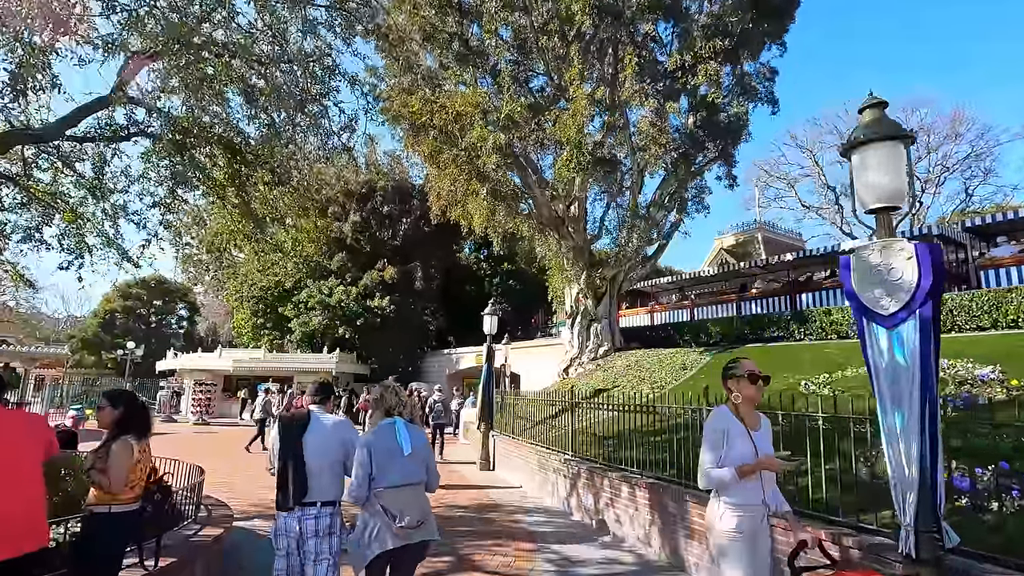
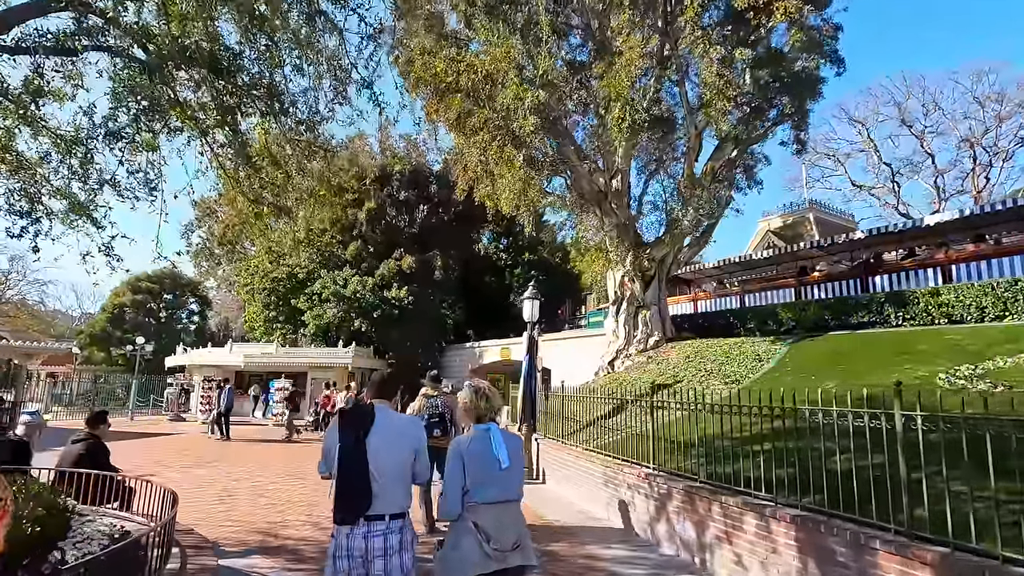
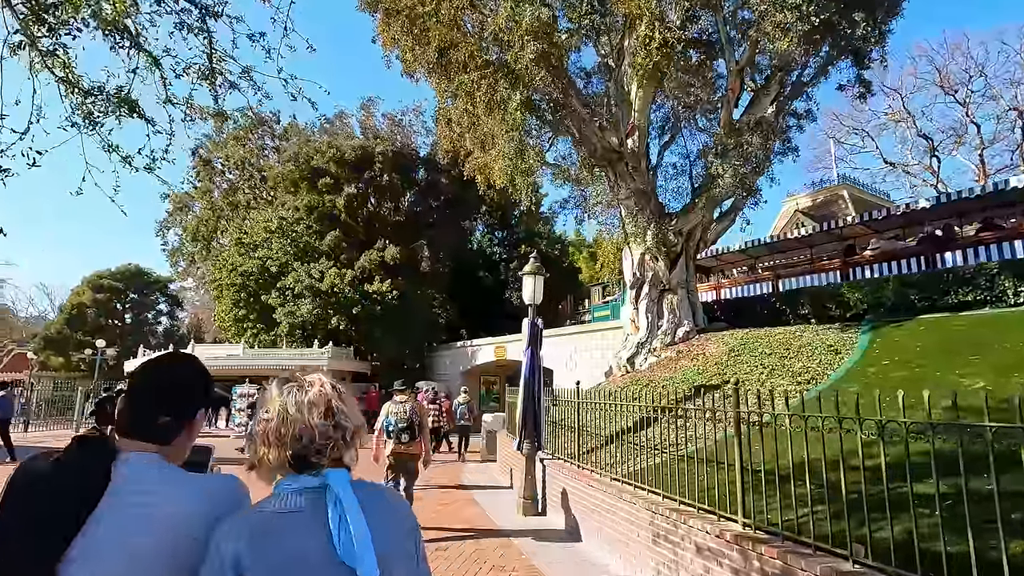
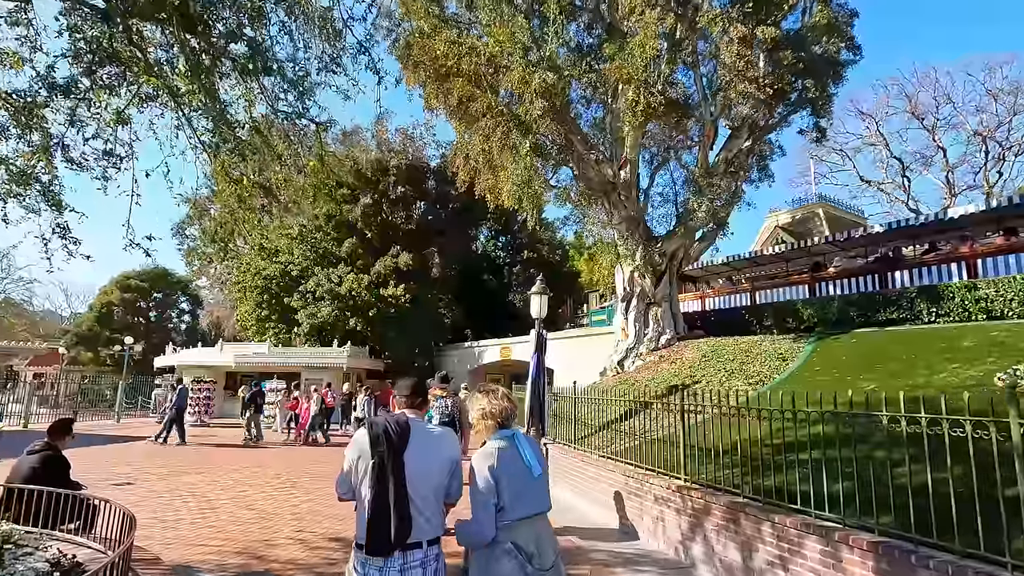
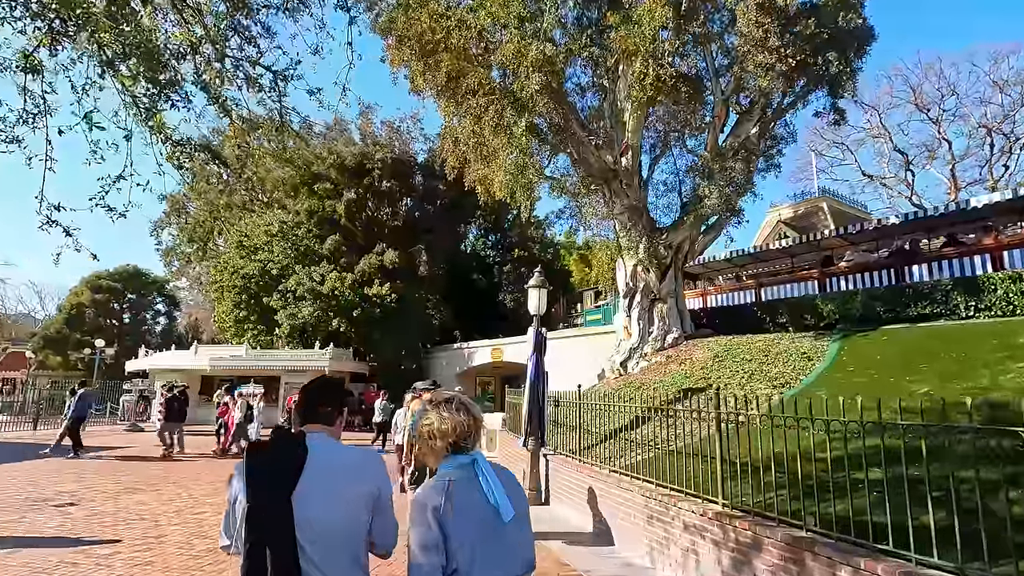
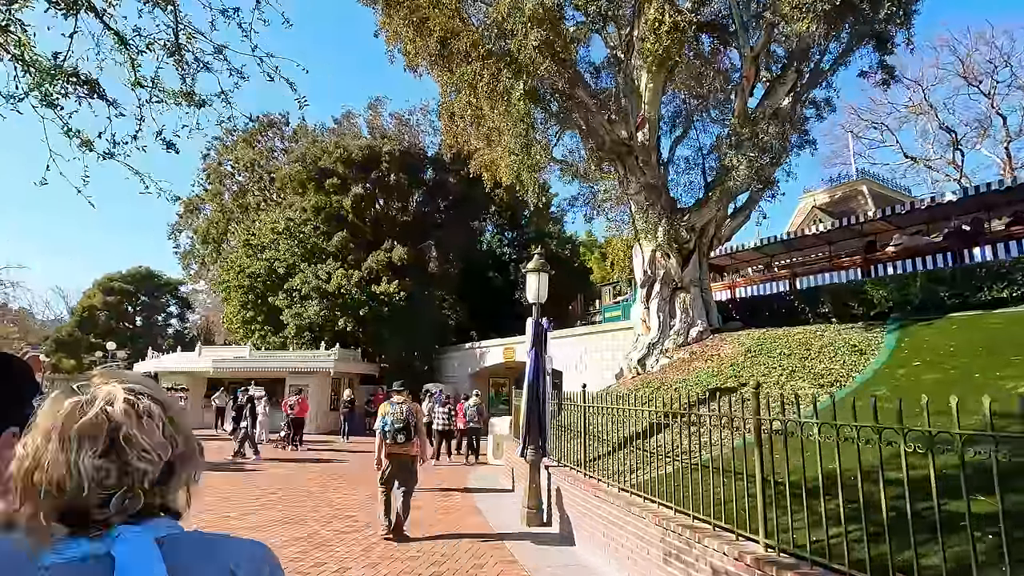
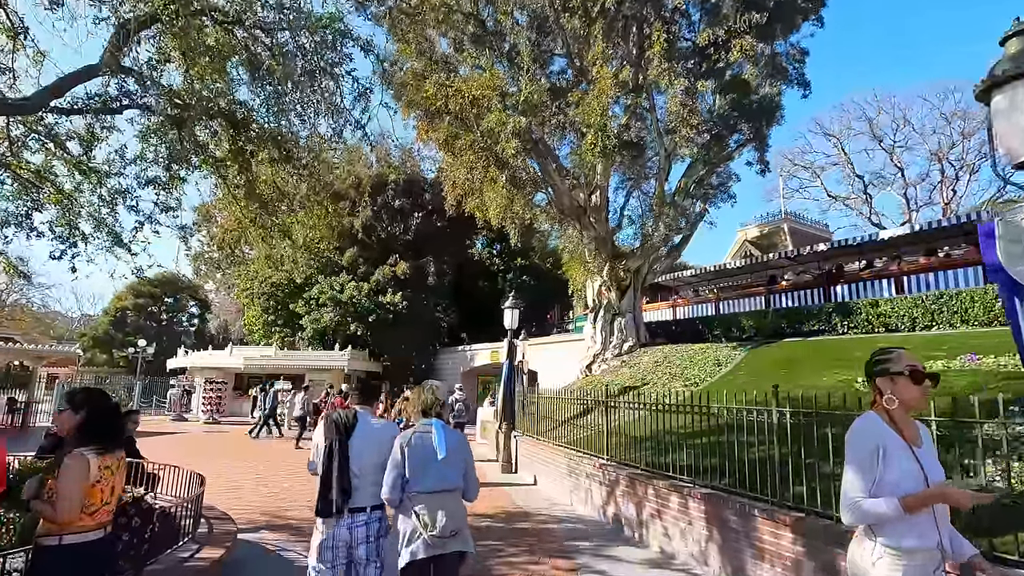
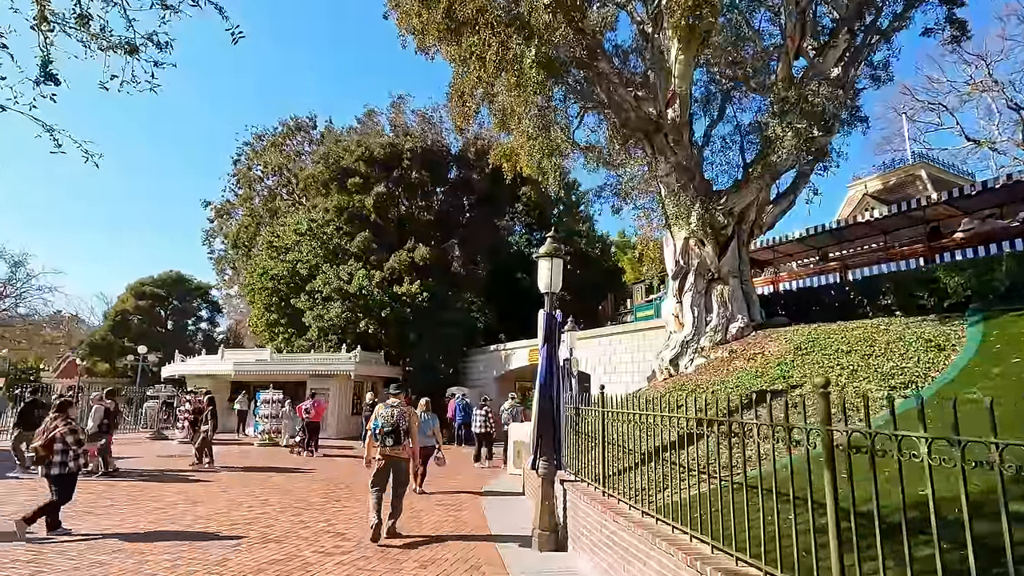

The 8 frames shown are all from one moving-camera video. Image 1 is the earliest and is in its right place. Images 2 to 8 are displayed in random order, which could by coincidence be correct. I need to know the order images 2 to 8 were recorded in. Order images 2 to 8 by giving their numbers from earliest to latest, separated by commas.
7, 2, 4, 5, 3, 6, 8
